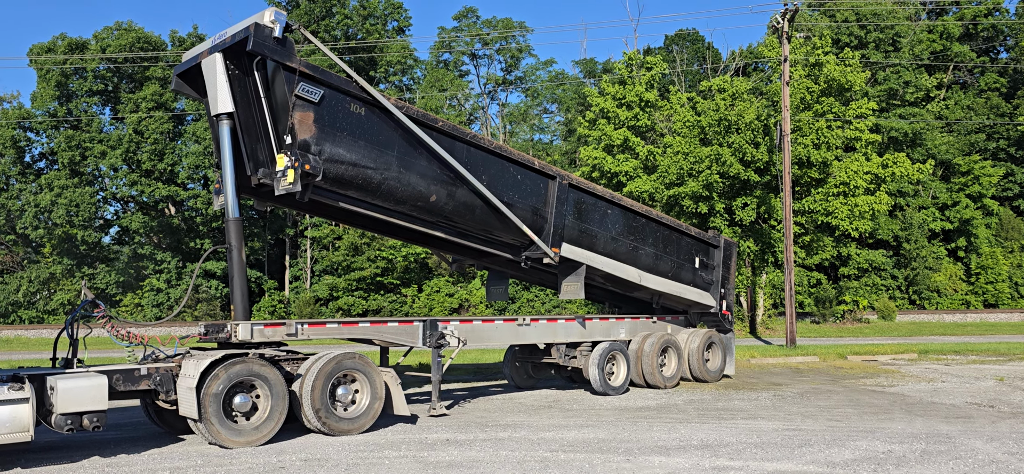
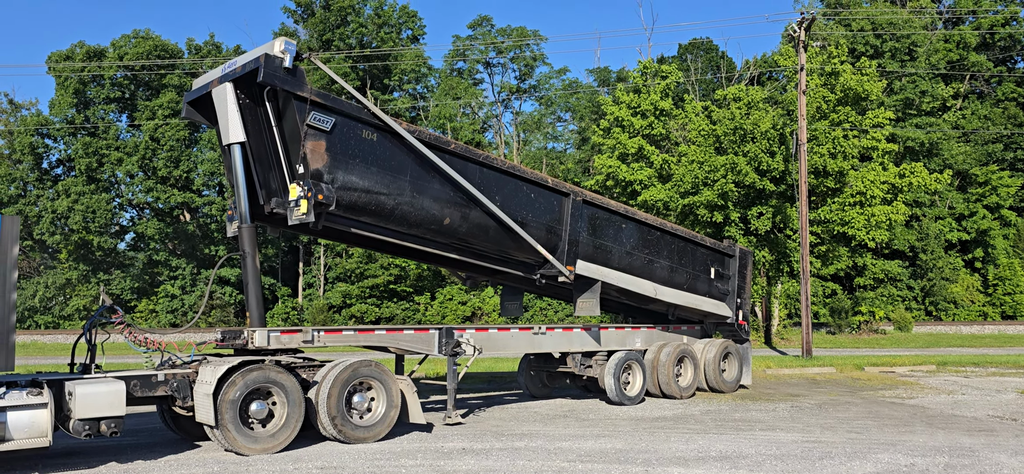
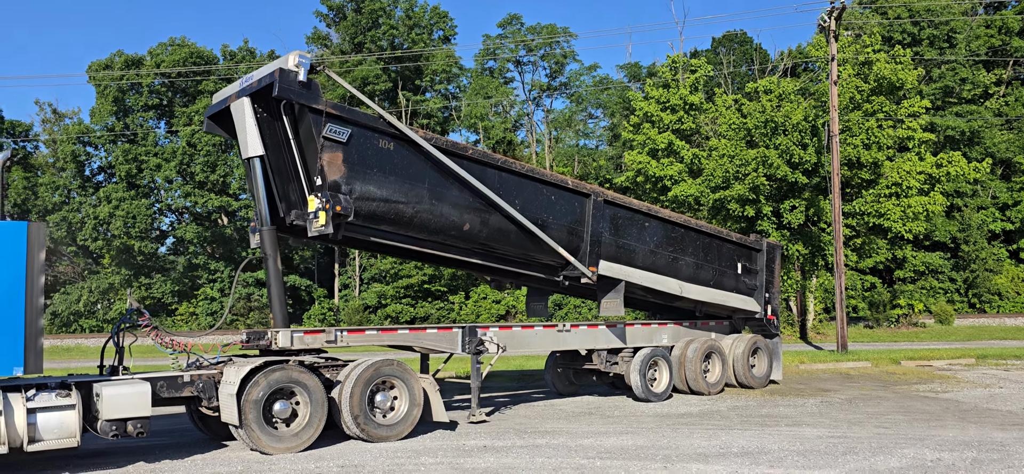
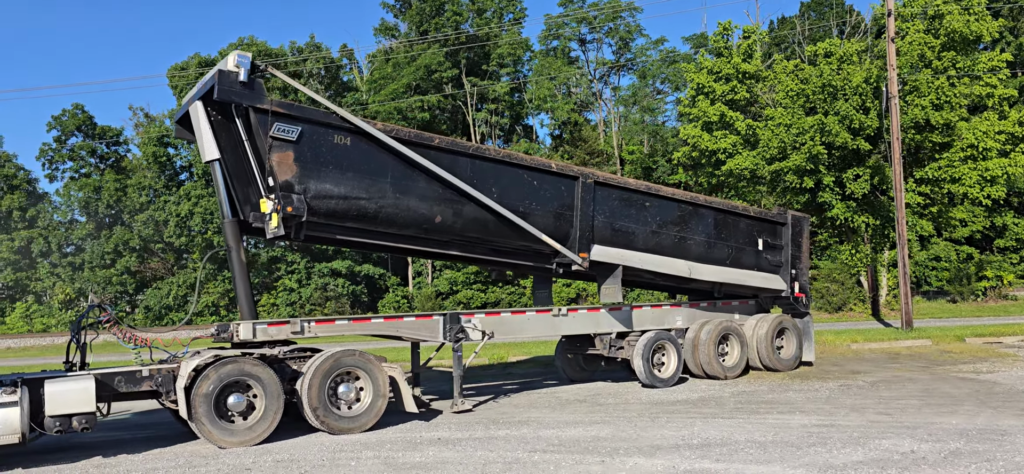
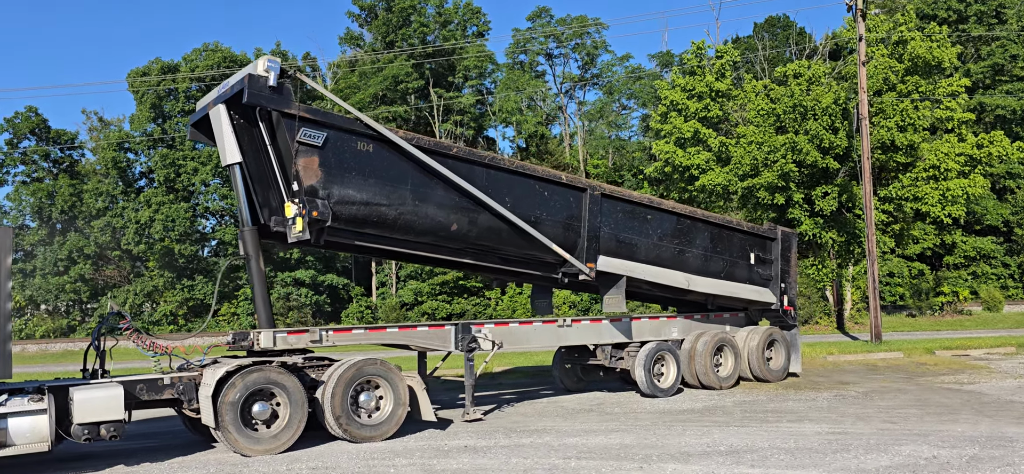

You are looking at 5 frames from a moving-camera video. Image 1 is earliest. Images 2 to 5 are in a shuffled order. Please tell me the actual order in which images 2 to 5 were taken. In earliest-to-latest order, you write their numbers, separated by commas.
2, 3, 5, 4
